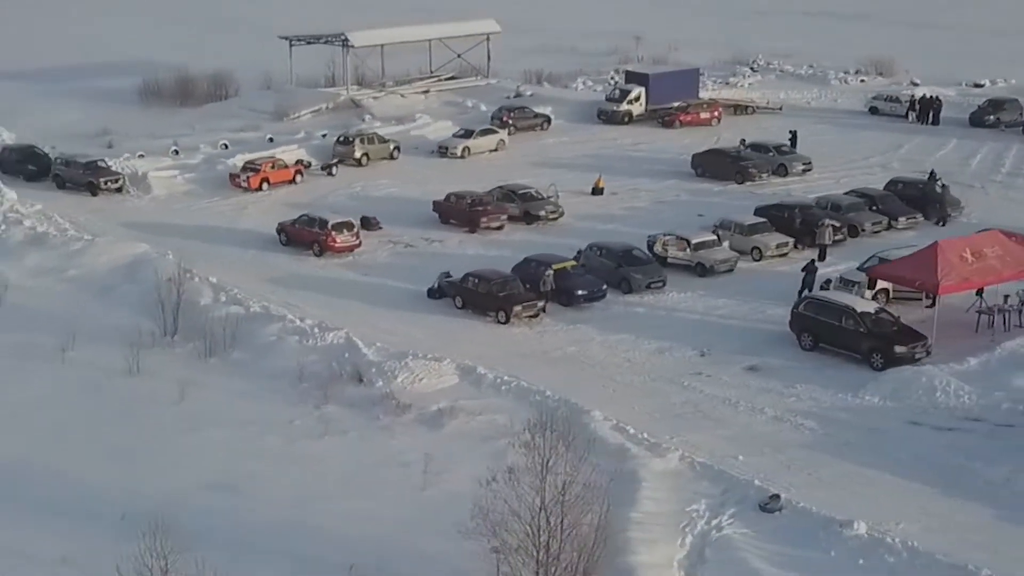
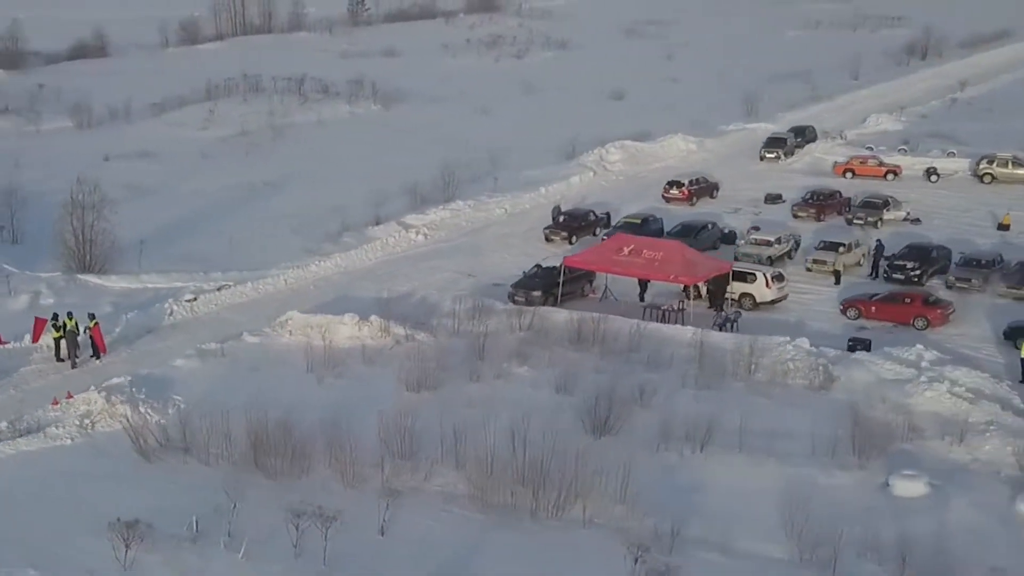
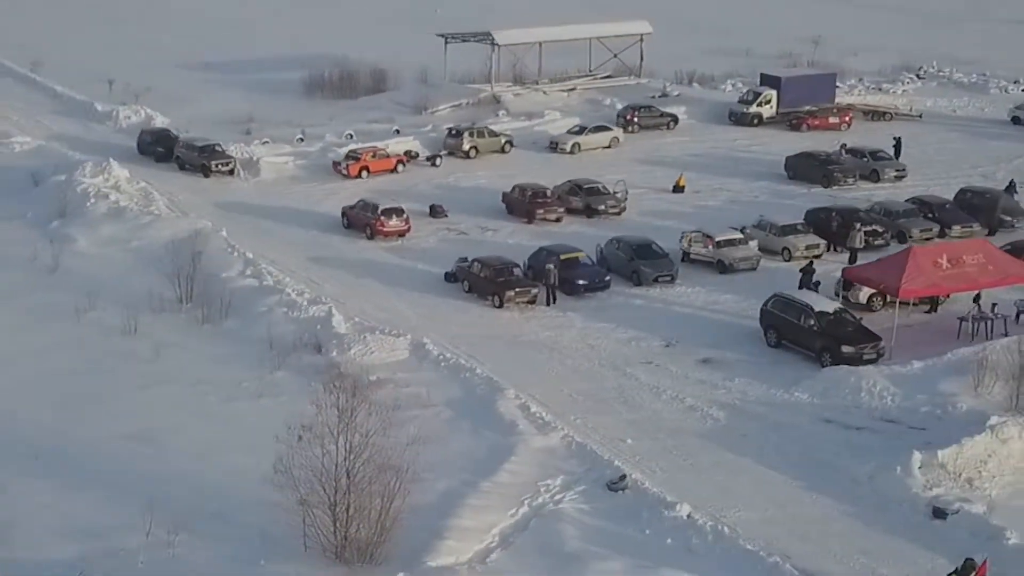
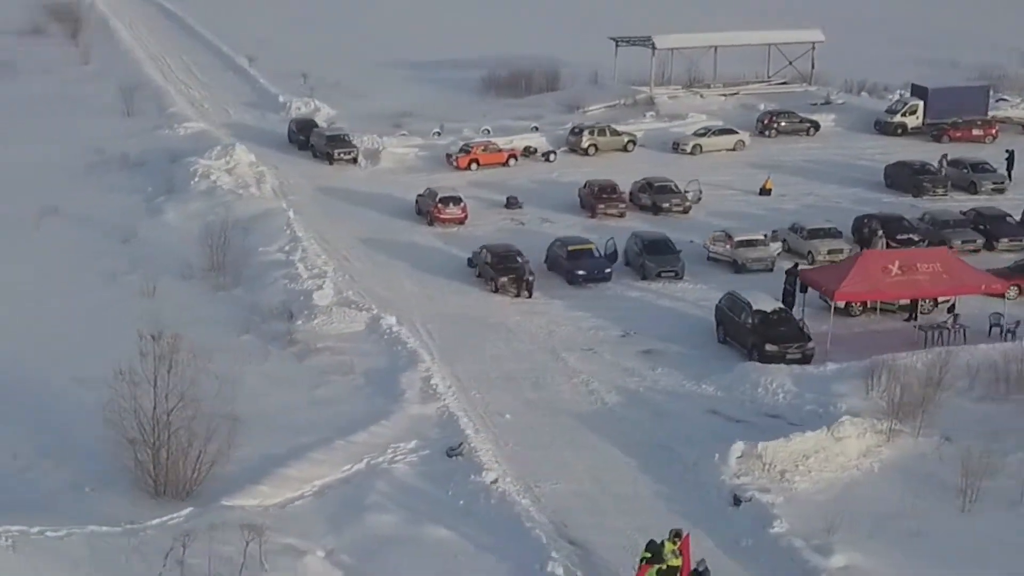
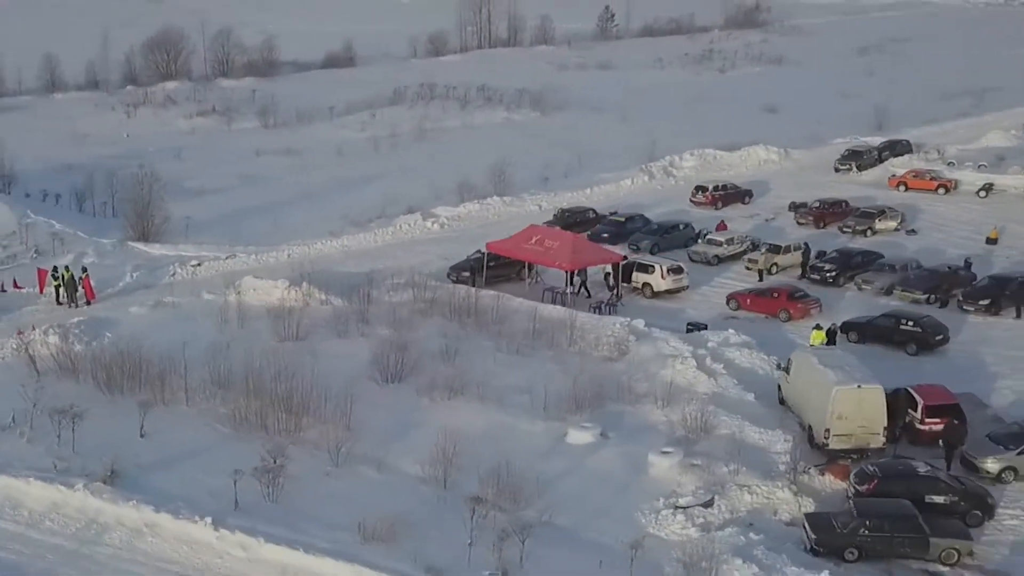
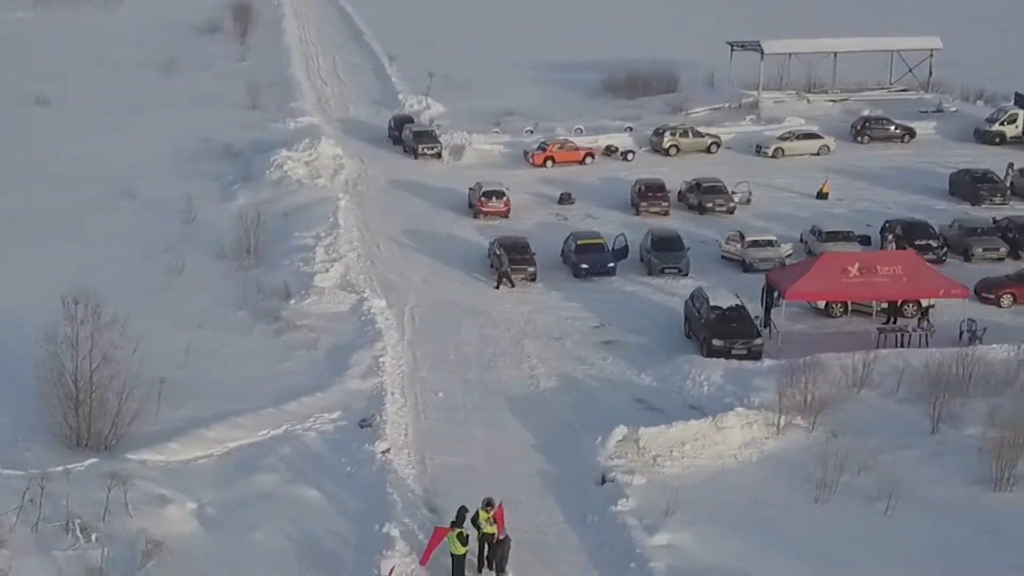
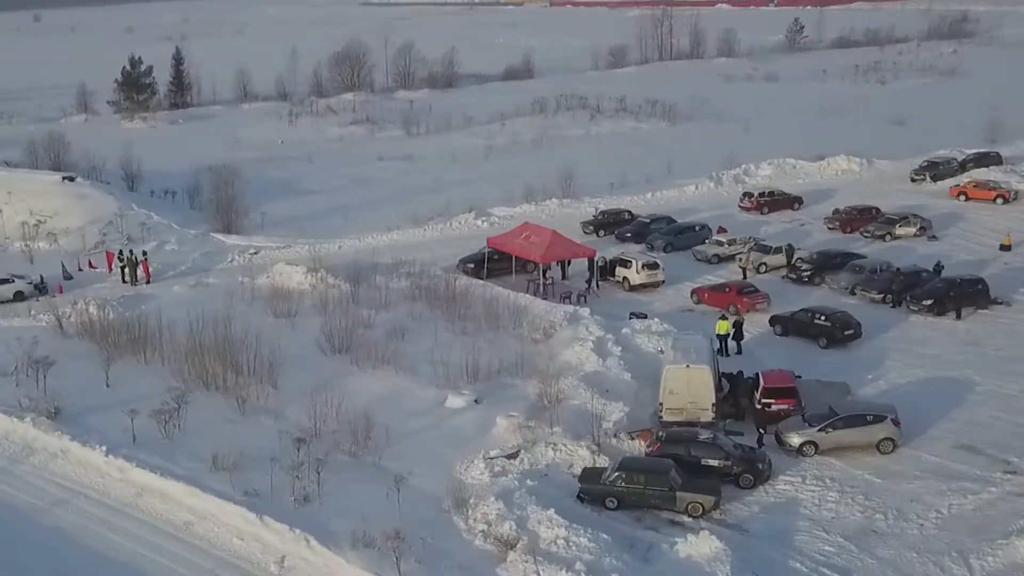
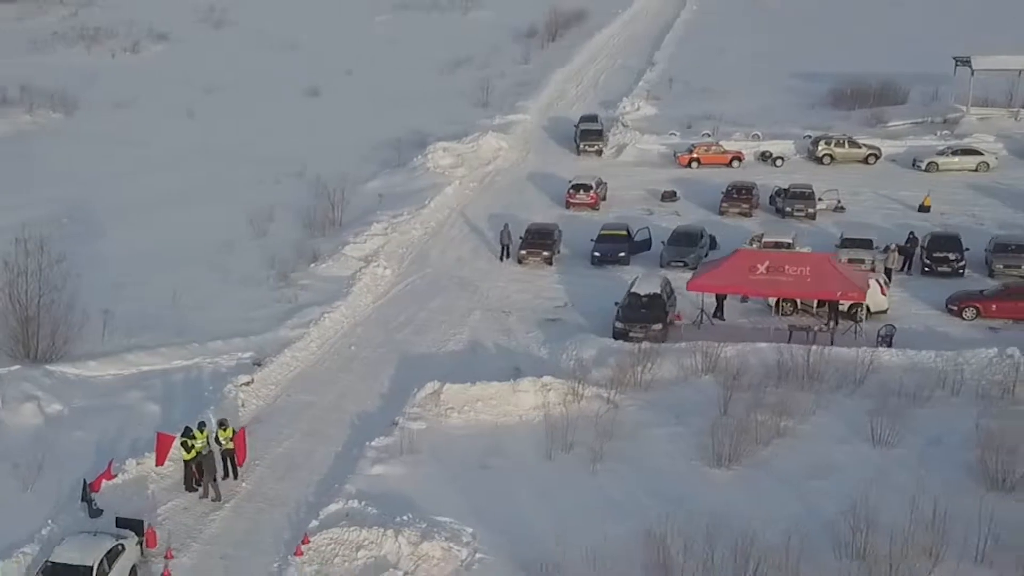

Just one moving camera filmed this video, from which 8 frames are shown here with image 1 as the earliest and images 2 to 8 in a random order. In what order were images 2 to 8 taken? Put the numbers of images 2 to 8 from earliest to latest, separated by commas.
3, 4, 6, 8, 2, 5, 7
